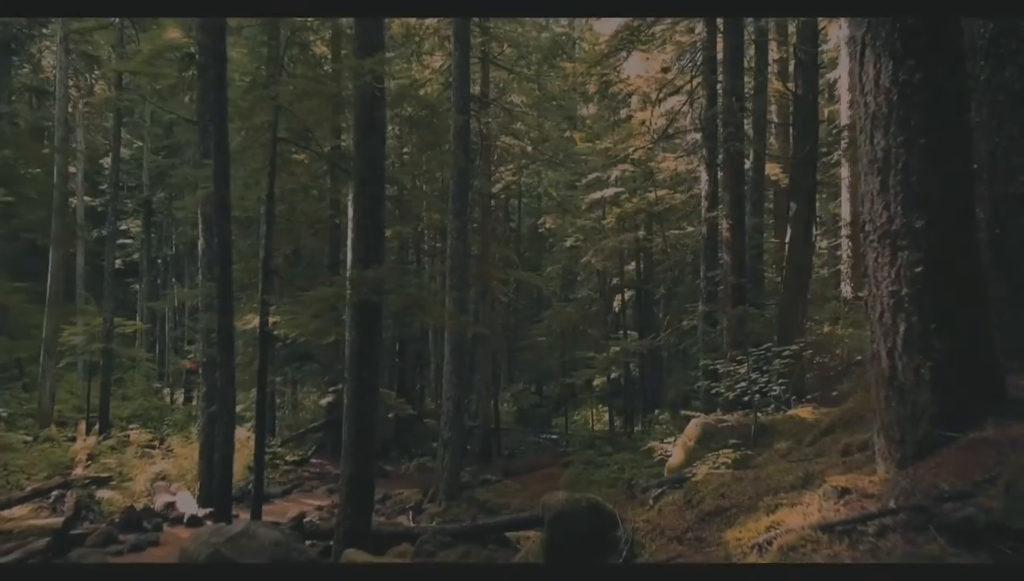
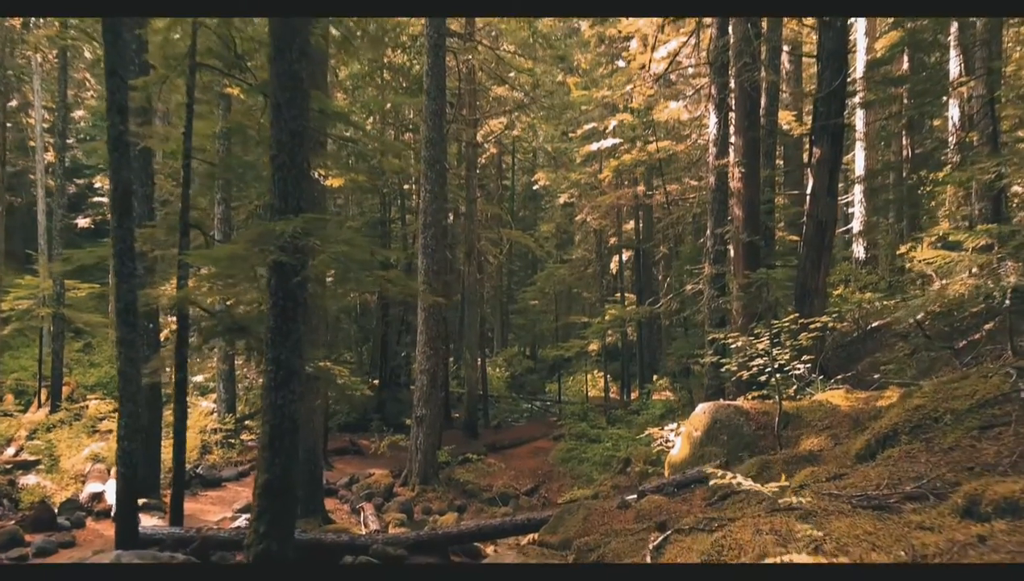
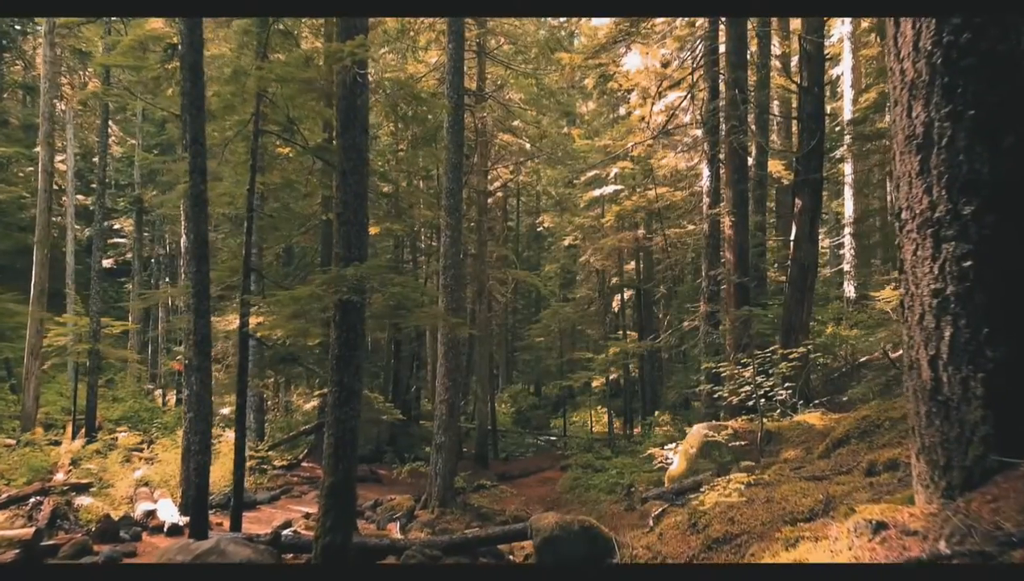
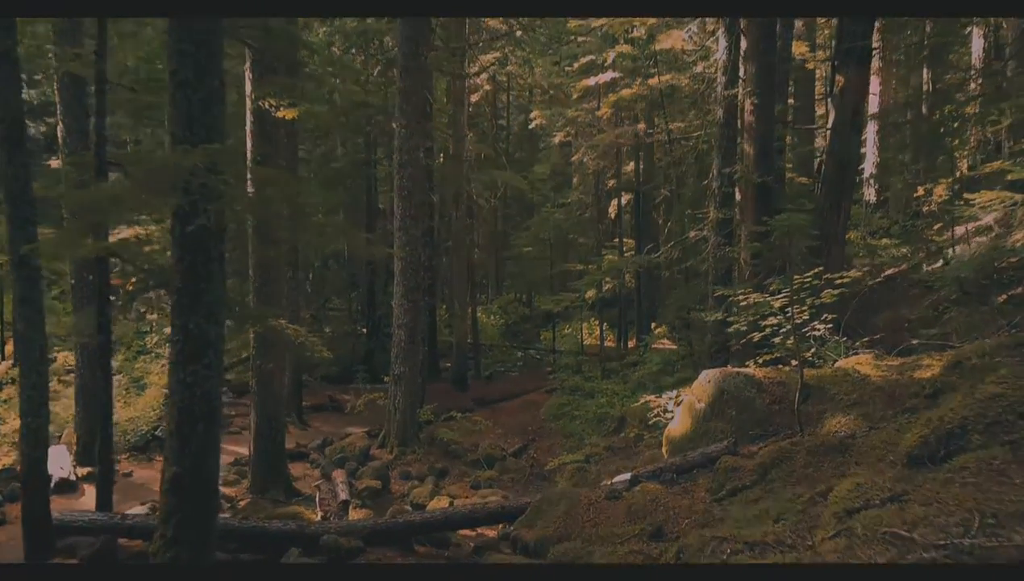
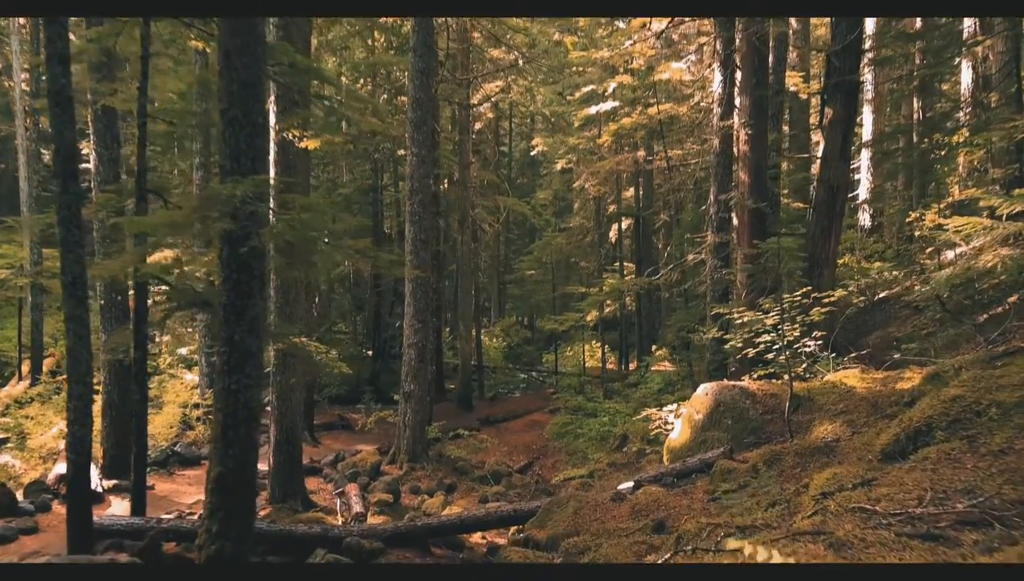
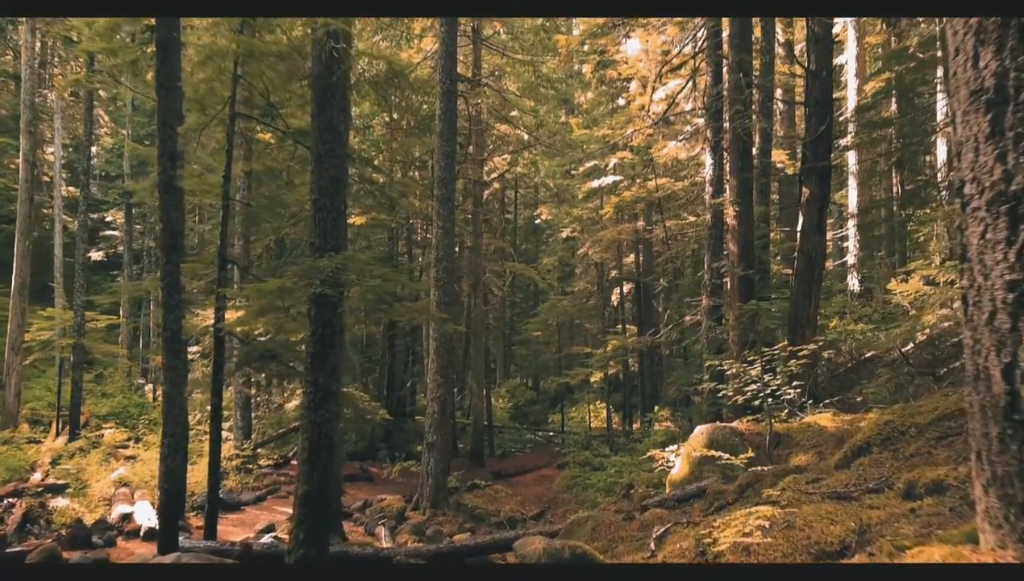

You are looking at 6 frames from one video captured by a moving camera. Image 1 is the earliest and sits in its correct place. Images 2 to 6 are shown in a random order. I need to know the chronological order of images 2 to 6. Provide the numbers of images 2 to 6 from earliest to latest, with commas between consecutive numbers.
3, 6, 2, 5, 4
